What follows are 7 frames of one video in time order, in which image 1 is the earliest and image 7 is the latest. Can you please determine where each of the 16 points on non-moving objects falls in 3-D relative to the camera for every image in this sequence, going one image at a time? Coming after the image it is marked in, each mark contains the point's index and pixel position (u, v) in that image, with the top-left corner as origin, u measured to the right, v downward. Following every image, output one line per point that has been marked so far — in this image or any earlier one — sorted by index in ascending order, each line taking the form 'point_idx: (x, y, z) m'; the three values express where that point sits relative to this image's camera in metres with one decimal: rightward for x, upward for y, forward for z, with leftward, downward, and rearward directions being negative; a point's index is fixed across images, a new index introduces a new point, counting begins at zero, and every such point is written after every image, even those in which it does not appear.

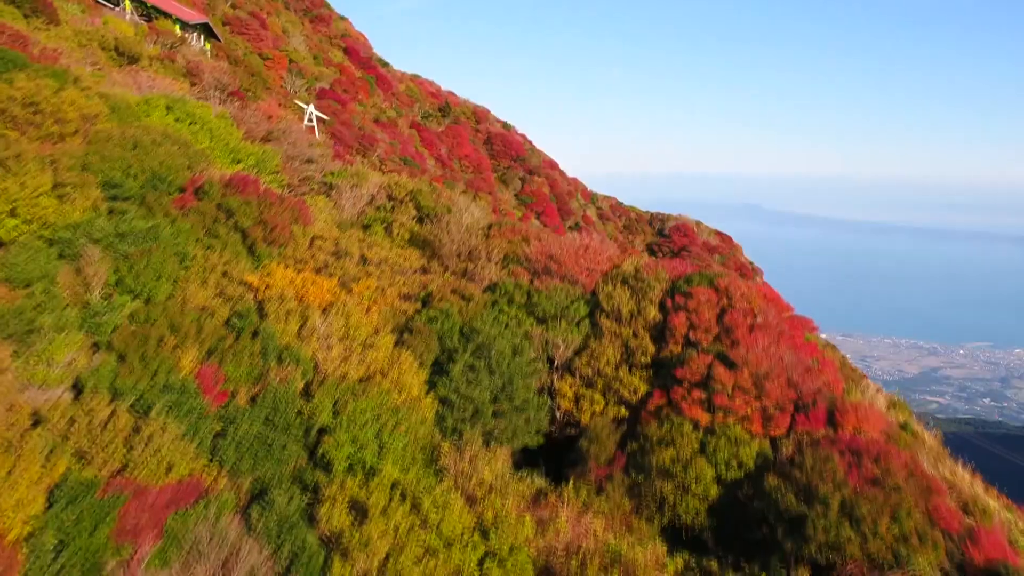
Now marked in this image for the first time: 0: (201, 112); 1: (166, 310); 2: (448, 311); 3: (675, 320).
0: (-3.8, +2.1, +10.6) m
1: (-2.8, -0.2, +7.0) m
2: (-0.6, -0.2, +8.5) m
3: (+1.6, -0.3, +8.5) m
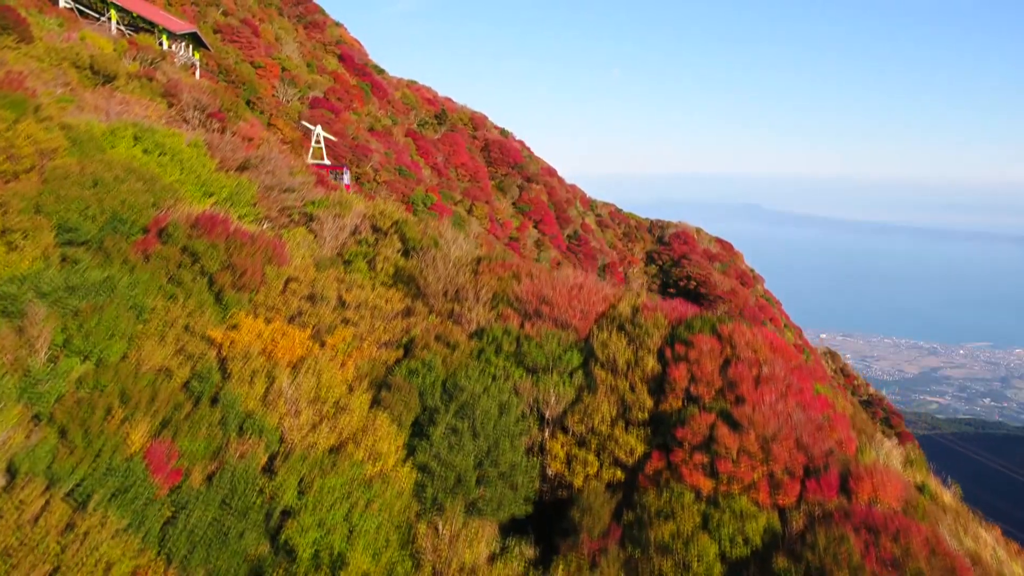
0: (-3.9, +1.7, +10.0) m
1: (-2.9, -0.6, +6.4) m
2: (-0.7, -0.7, +7.9) m
3: (+1.5, -0.8, +7.9) m
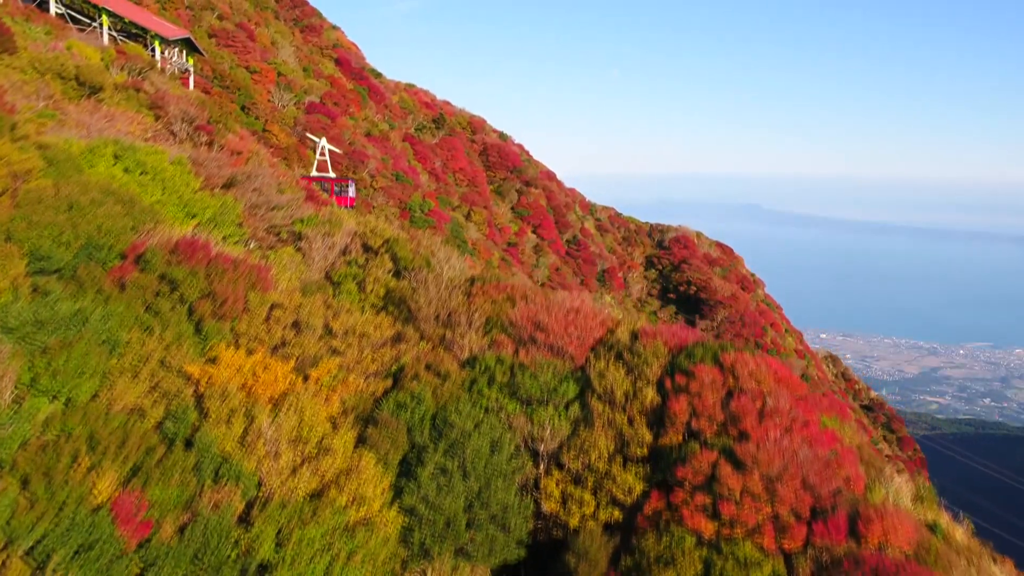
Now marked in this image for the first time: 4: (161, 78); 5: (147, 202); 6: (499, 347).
0: (-4.0, +1.4, +9.7) m
1: (-3.0, -0.9, +6.1) m
2: (-0.8, -0.9, +7.6) m
3: (+1.4, -1.0, +7.6) m
4: (-6.3, +3.8, +15.6) m
5: (-3.7, +0.9, +8.7) m
6: (-0.1, -0.6, +8.6) m
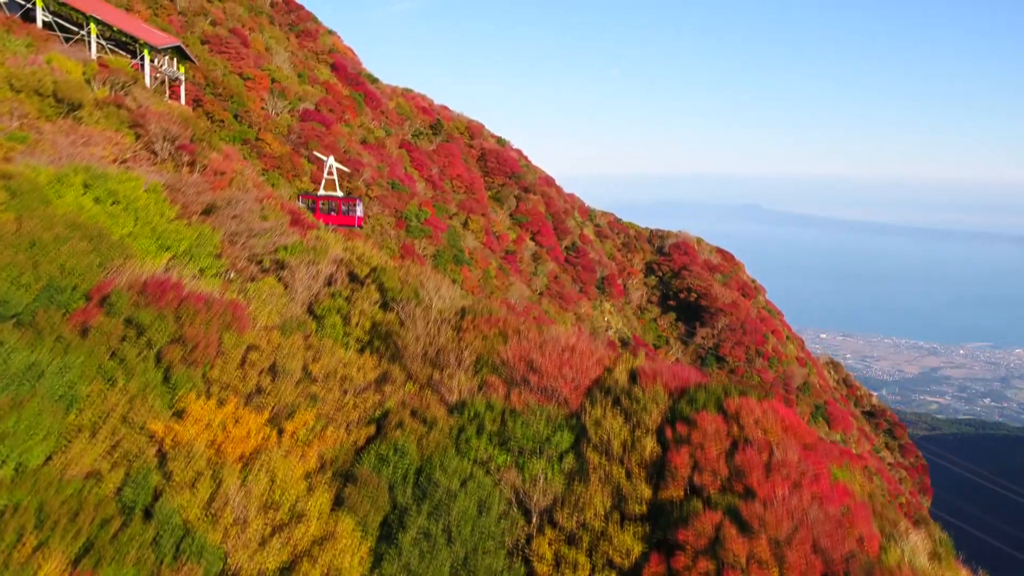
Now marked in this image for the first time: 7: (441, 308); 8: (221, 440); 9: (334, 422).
0: (-4.1, +1.1, +9.2) m
1: (-3.0, -1.3, +5.6) m
2: (-0.9, -1.3, +7.1) m
3: (+1.3, -1.4, +7.1) m
4: (-6.4, +3.4, +15.2) m
5: (-3.7, +0.5, +8.3) m
6: (-0.2, -0.9, +8.1) m
7: (-0.8, -0.2, +9.7) m
8: (-2.2, -1.1, +6.5) m
9: (-1.5, -1.1, +7.3) m
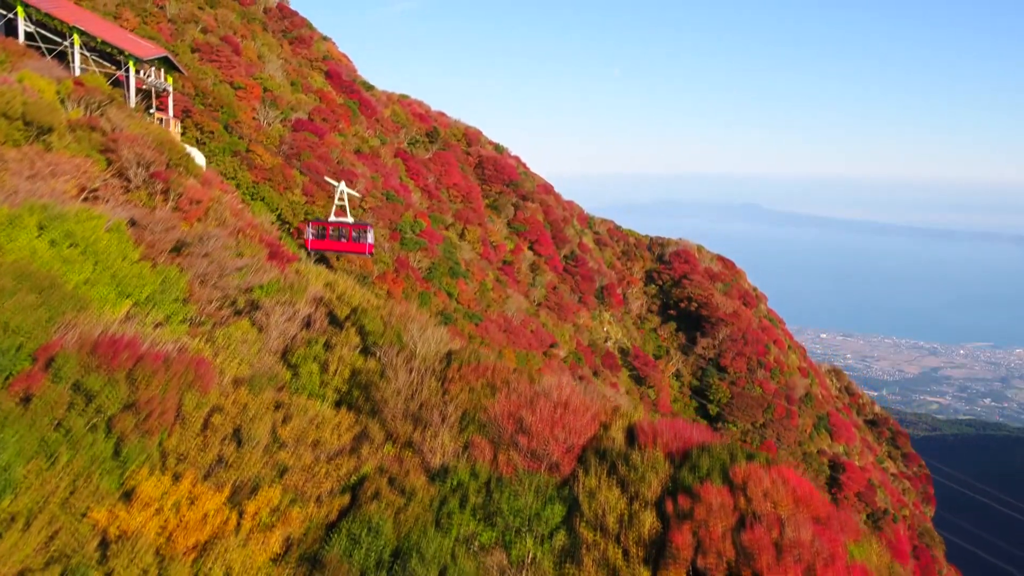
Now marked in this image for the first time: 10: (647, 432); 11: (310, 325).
0: (-4.2, +0.6, +8.5) m
1: (-3.2, -1.7, +4.9) m
2: (-1.0, -1.8, +6.5) m
3: (+1.2, -1.8, +6.5) m
4: (-6.5, +3.0, +14.5) m
5: (-3.9, 0.0, +7.6) m
6: (-0.3, -1.4, +7.4) m
7: (-0.9, -0.7, +9.0) m
8: (-2.3, -1.6, +5.8) m
9: (-1.6, -1.6, +6.6) m
10: (+1.2, -1.3, +7.8) m
11: (-2.2, -0.4, +9.3) m
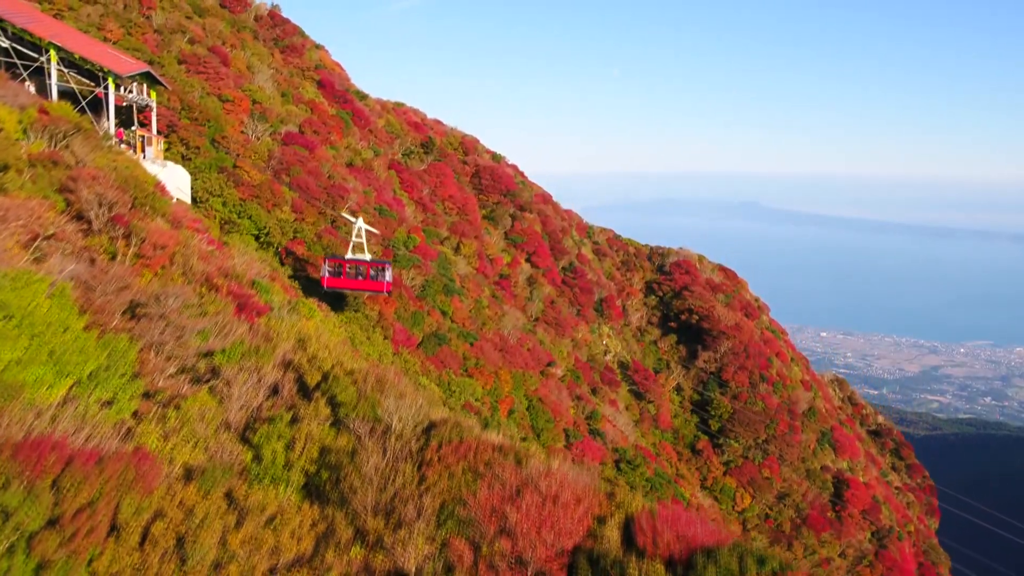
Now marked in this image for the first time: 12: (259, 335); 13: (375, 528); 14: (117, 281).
0: (-4.3, -0.1, +7.7) m
1: (-3.3, -2.4, +4.1) m
2: (-1.1, -2.4, +5.6) m
3: (+1.1, -2.5, +5.7) m
4: (-6.6, +2.3, +13.7) m
5: (-4.0, -0.6, +6.8) m
6: (-0.5, -2.1, +6.6) m
7: (-1.0, -1.3, +8.2) m
8: (-2.4, -2.2, +5.0) m
9: (-1.7, -2.2, +5.8) m
10: (+1.0, -1.9, +7.0) m
11: (-2.3, -1.1, +8.5) m
12: (-2.8, -0.5, +9.5) m
13: (-1.1, -1.9, +7.0) m
14: (-4.1, +0.1, +8.9) m
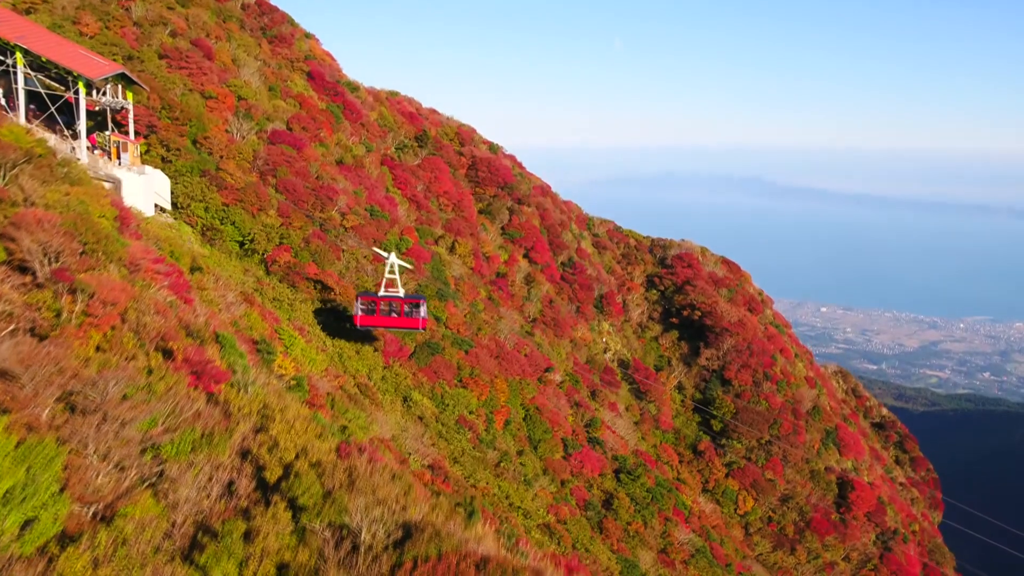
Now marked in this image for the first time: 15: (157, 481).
0: (-4.4, -0.8, +6.7) m
1: (-3.4, -3.2, +3.1) m
2: (-1.3, -3.2, +4.6) m
3: (+1.0, -3.3, +4.7) m
4: (-6.7, +1.7, +12.6) m
5: (-4.1, -1.4, +5.8) m
6: (-0.6, -2.9, +5.6) m
7: (-1.2, -2.1, +7.2) m
8: (-2.5, -3.1, +4.0) m
9: (-1.9, -3.0, +4.8) m
10: (+0.9, -2.7, +6.0) m
11: (-2.4, -1.8, +7.5) m
12: (-2.9, -1.2, +8.4) m
13: (-1.2, -2.7, +6.0) m
14: (-4.2, -0.7, +7.9) m
15: (-3.0, -1.7, +7.2) m
